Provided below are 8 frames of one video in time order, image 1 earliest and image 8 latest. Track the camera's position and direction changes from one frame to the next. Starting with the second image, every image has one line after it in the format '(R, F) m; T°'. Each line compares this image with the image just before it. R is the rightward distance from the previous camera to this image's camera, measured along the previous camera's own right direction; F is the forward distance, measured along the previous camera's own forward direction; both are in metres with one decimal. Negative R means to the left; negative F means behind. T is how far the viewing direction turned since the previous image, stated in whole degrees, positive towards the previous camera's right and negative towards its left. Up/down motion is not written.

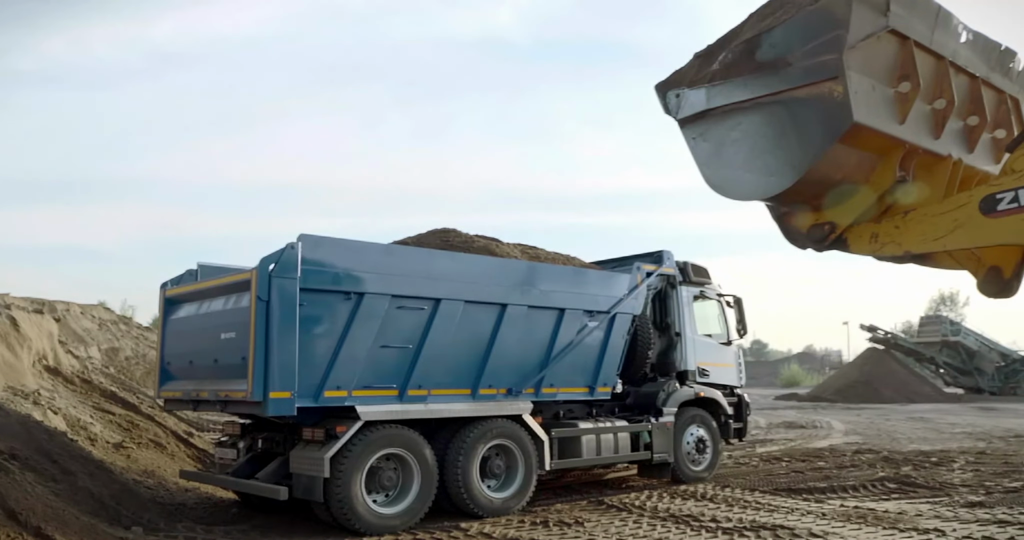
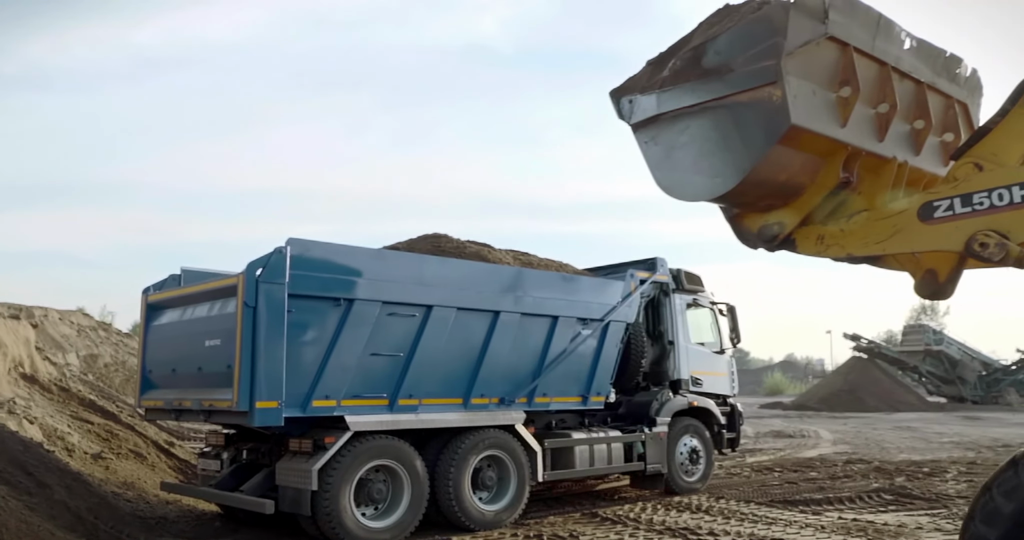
(-0.1, +0.2) m; +1°
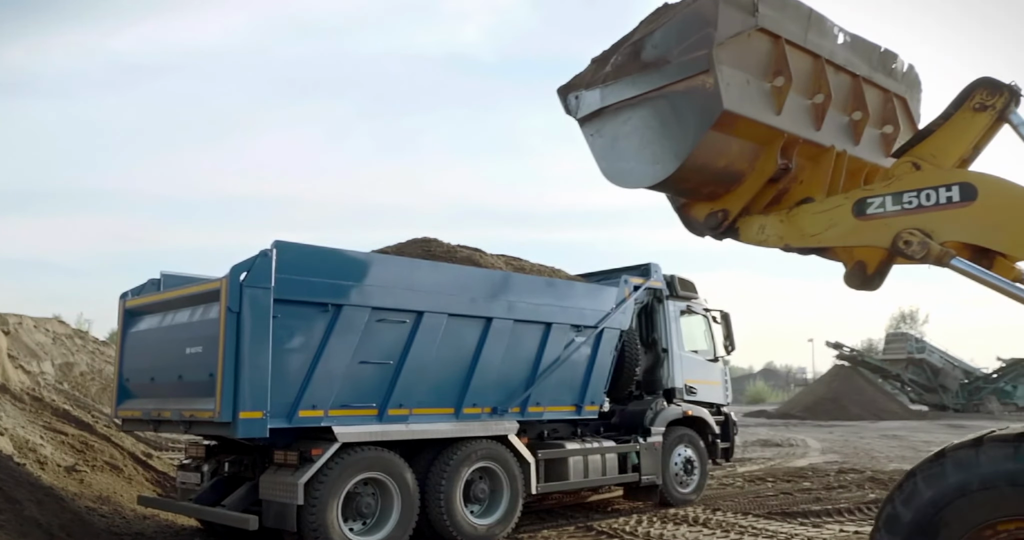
(-0.1, +0.2) m; +1°
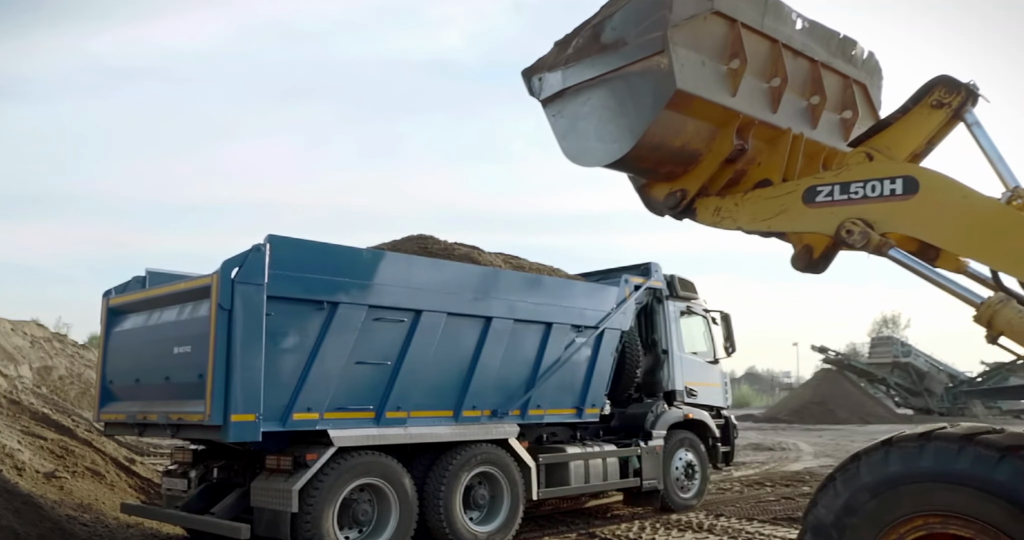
(-0.2, +0.3) m; +1°
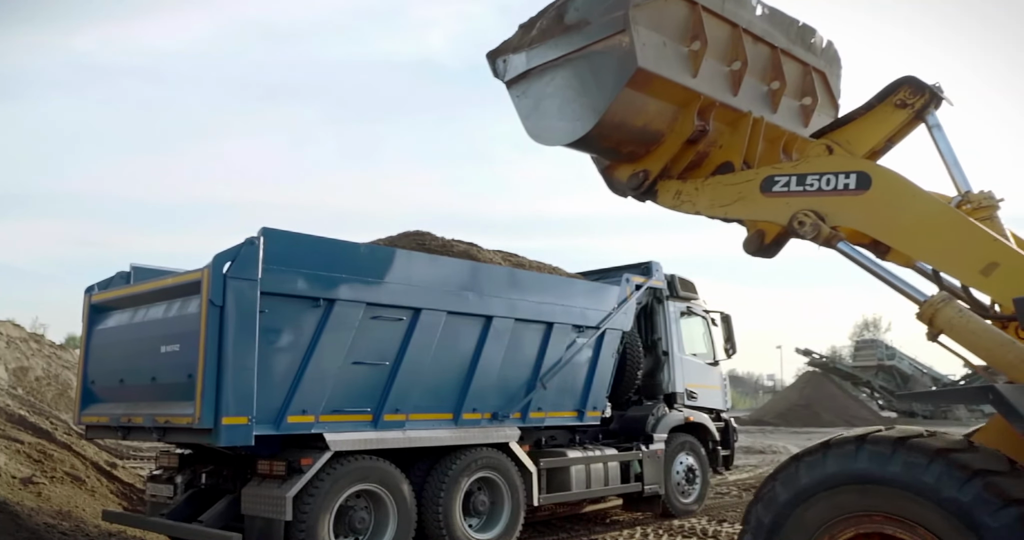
(-0.2, +0.3) m; +1°
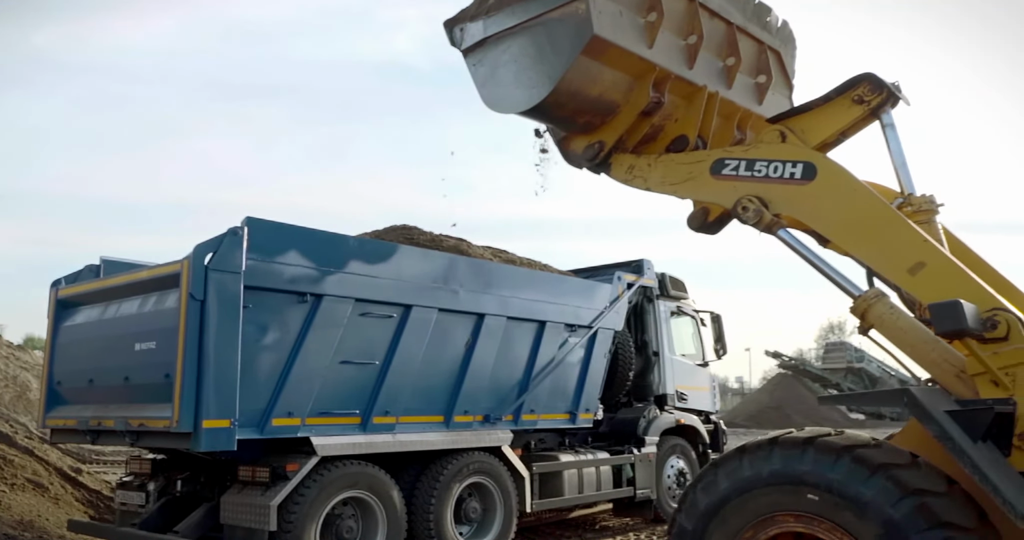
(-0.2, +0.3) m; +2°
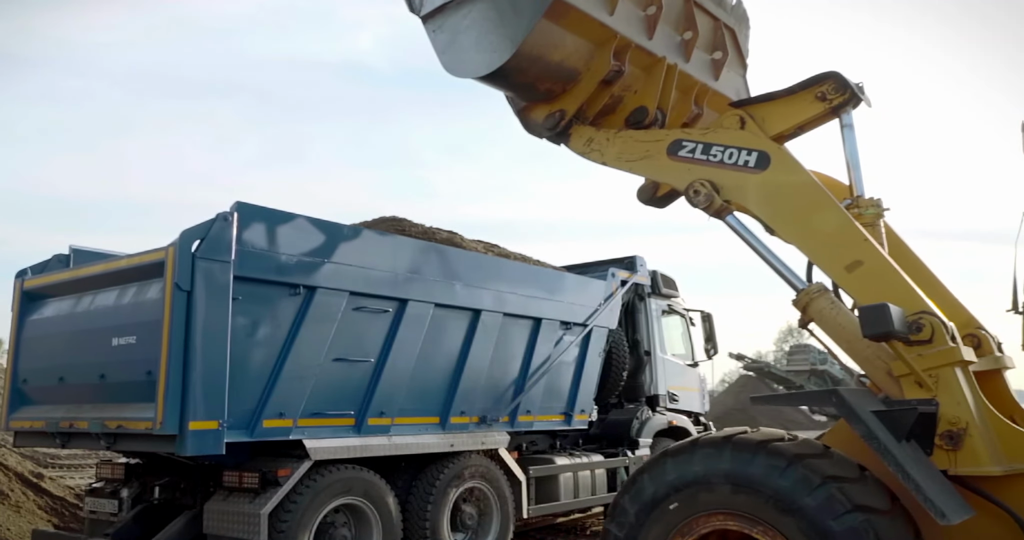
(-0.3, +0.3) m; +3°
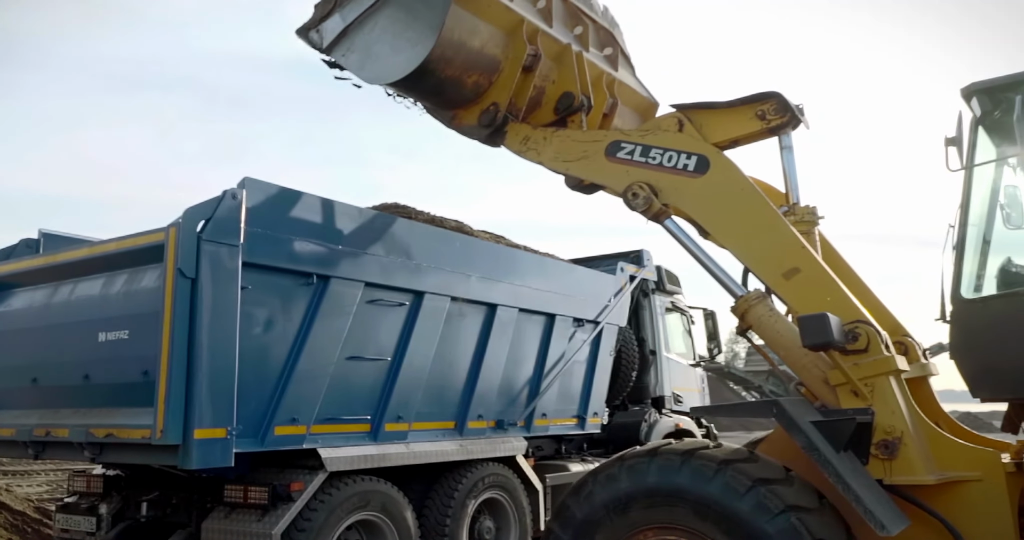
(-0.5, +0.5) m; +3°
